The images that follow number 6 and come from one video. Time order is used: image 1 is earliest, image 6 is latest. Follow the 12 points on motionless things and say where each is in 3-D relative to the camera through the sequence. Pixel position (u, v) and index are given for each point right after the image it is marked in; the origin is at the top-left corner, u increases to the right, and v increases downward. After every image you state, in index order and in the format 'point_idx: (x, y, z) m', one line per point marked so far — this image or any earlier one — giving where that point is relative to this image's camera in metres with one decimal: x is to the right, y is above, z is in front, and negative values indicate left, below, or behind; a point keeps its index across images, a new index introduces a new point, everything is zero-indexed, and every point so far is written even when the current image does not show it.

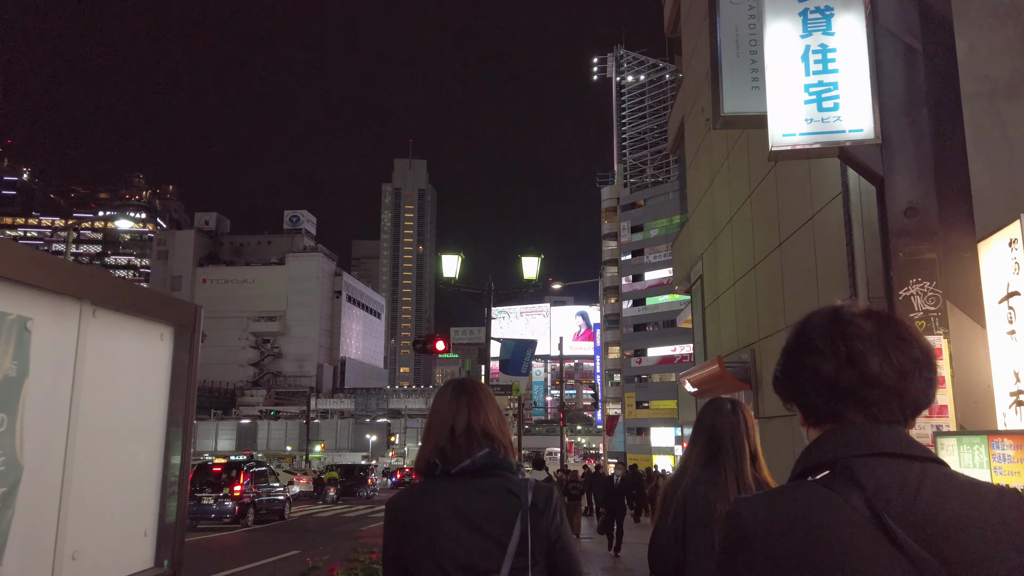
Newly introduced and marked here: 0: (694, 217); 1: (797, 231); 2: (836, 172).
0: (+4.1, +1.6, +16.7) m
1: (+3.6, +0.7, +9.5) m
2: (+3.6, +1.3, +8.2) m
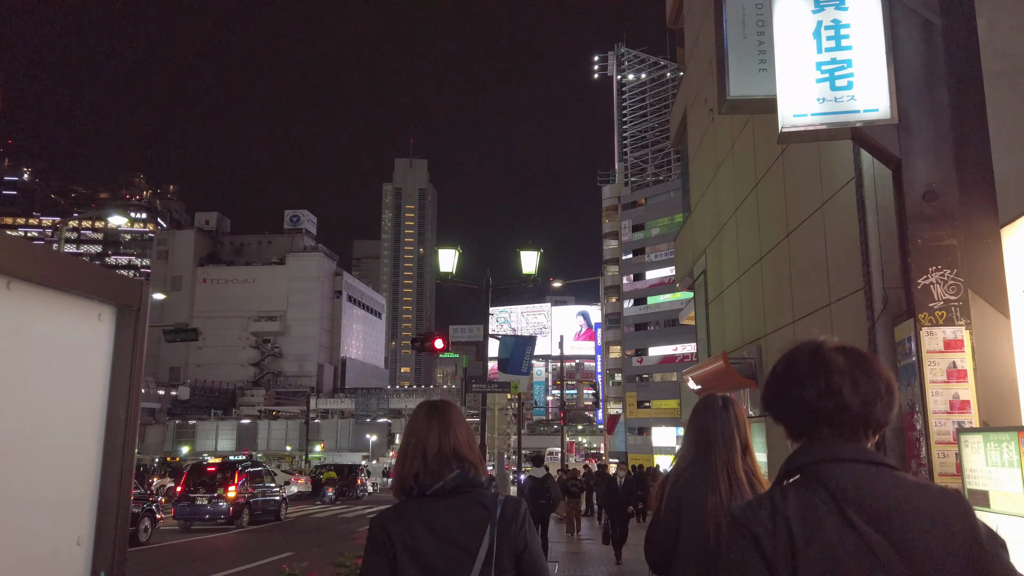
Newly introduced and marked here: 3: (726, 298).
0: (+4.0, +1.7, +16.3) m
1: (+3.6, +0.8, +9.1) m
2: (+3.5, +1.4, +7.8) m
3: (+3.9, -0.2, +13.4) m
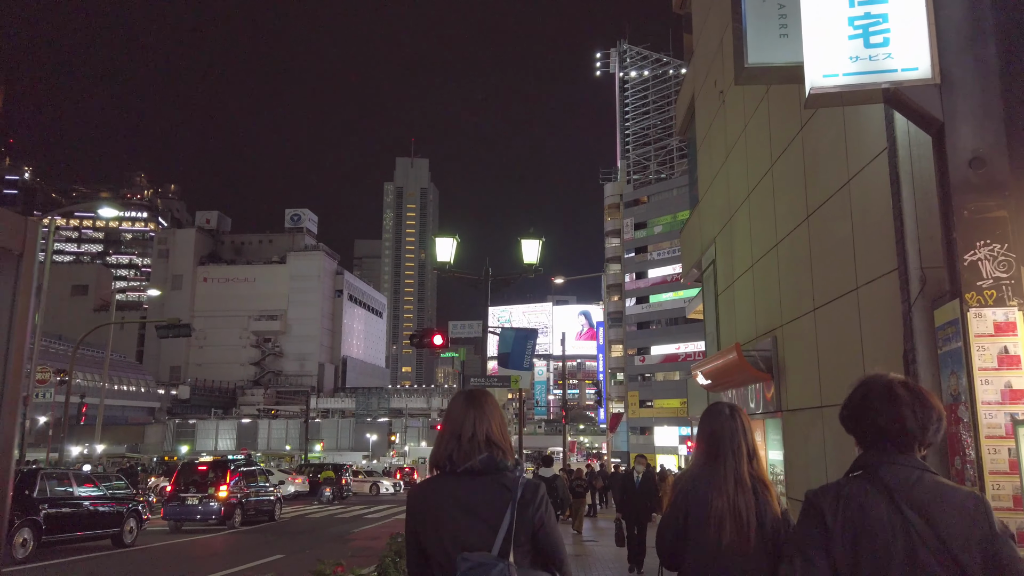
0: (+4.0, +1.9, +15.6) m
1: (+3.6, +1.0, +8.4) m
2: (+3.5, +1.6, +7.2) m
3: (+3.9, 0.0, +12.8) m
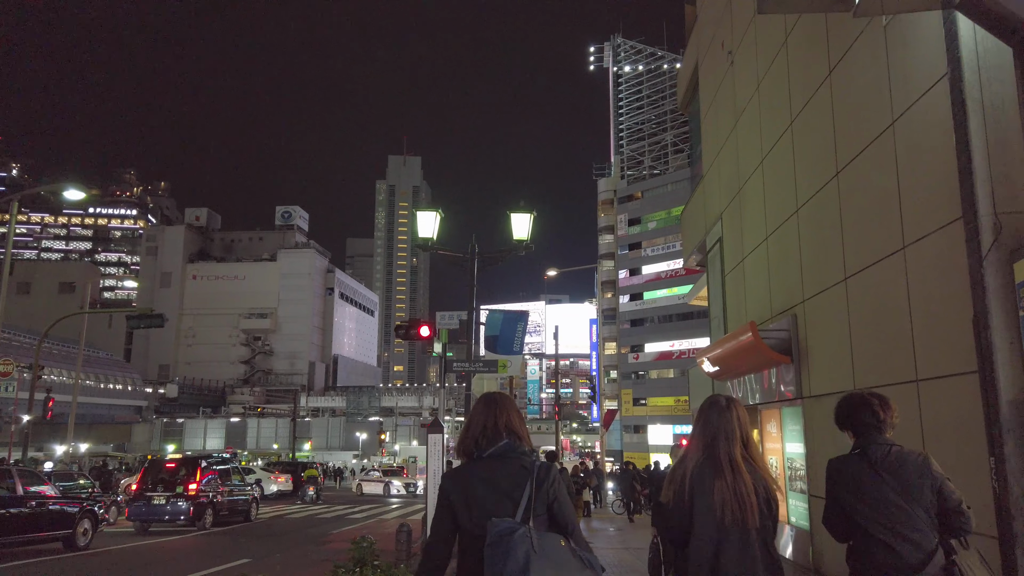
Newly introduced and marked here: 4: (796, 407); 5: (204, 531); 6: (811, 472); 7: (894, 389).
0: (+3.8, +2.2, +14.5) m
1: (+3.4, +1.4, +7.3) m
2: (+3.4, +1.9, +6.0) m
3: (+3.7, +0.3, +11.6) m
4: (+3.7, -1.6, +9.7) m
5: (-7.8, -6.2, +18.9) m
6: (+3.6, -2.2, +8.9) m
7: (+3.5, -0.9, +6.9) m
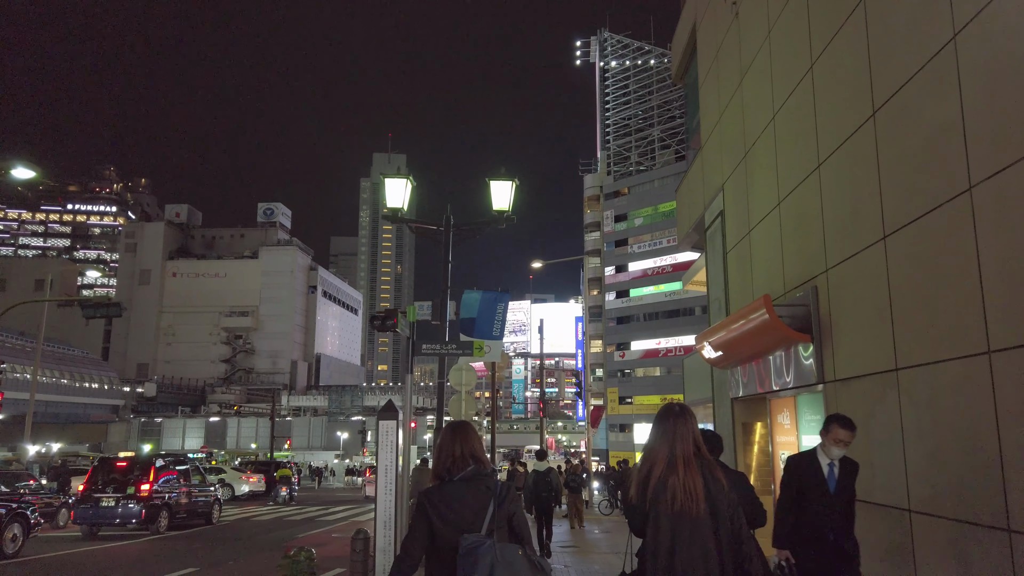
0: (+3.5, +2.6, +13.2) m
1: (+3.2, +1.7, +6.0) m
2: (+3.2, +2.3, +4.7) m
3: (+3.4, +0.7, +10.3) m
4: (+3.4, -1.2, +8.4) m
5: (-8.3, -5.8, +17.4) m
6: (+3.3, -1.9, +7.6) m
7: (+3.3, -0.6, +5.6) m
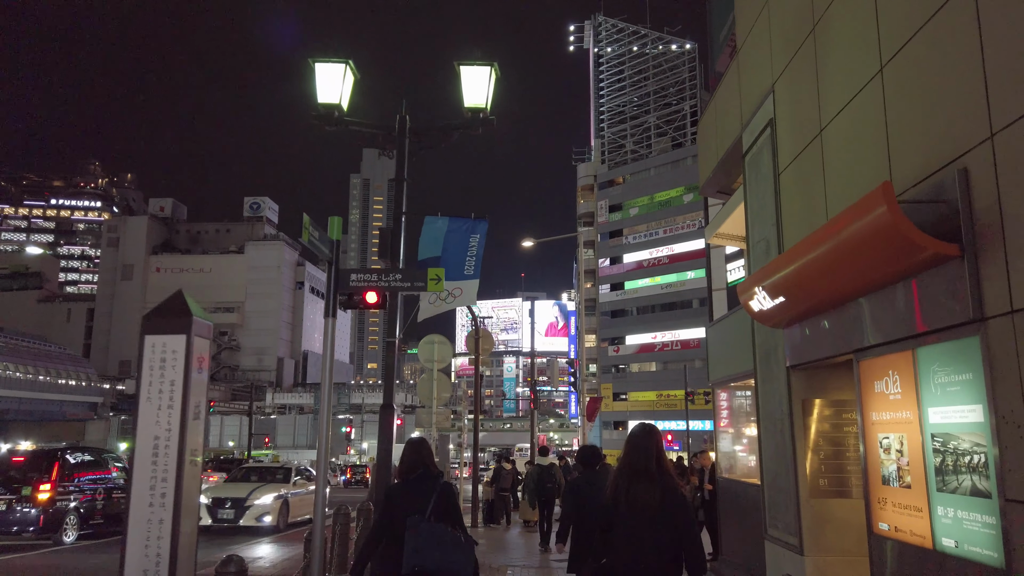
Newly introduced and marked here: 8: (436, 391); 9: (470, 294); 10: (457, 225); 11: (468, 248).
0: (+3.2, +3.4, +10.2) m
1: (+3.1, +2.5, +3.0) m
2: (+3.1, +3.1, +1.7) m
3: (+3.2, +1.5, +7.3) m
4: (+3.2, -0.4, +5.4) m
5: (-8.6, -5.0, +14.3) m
6: (+3.1, -1.1, +4.6) m
7: (+3.1, +0.2, +2.6) m
8: (-1.4, -1.9, +13.6) m
9: (-0.5, -0.2, +8.8) m
10: (-0.6, +0.7, +8.8) m
11: (-0.5, +0.4, +8.9) m
